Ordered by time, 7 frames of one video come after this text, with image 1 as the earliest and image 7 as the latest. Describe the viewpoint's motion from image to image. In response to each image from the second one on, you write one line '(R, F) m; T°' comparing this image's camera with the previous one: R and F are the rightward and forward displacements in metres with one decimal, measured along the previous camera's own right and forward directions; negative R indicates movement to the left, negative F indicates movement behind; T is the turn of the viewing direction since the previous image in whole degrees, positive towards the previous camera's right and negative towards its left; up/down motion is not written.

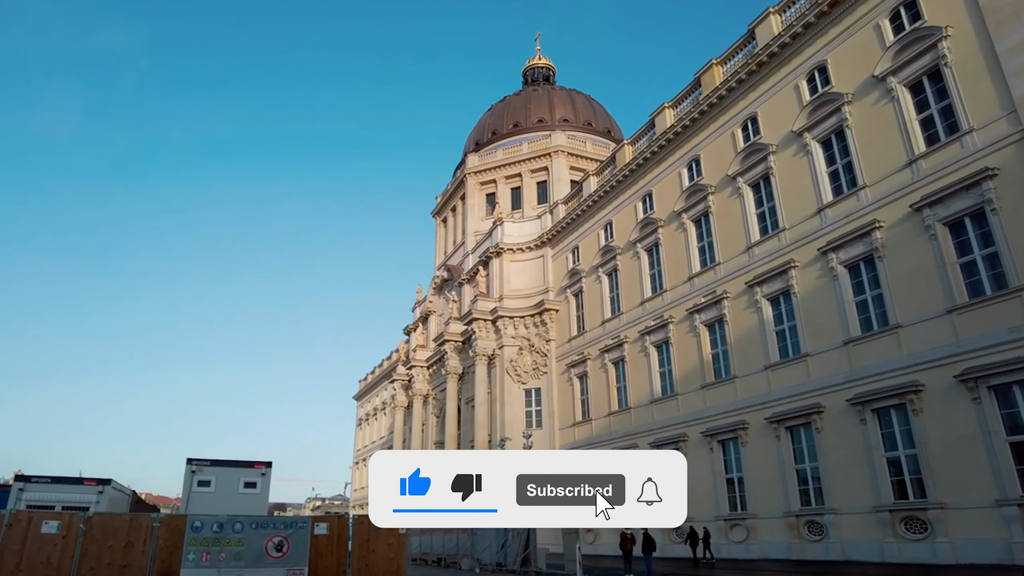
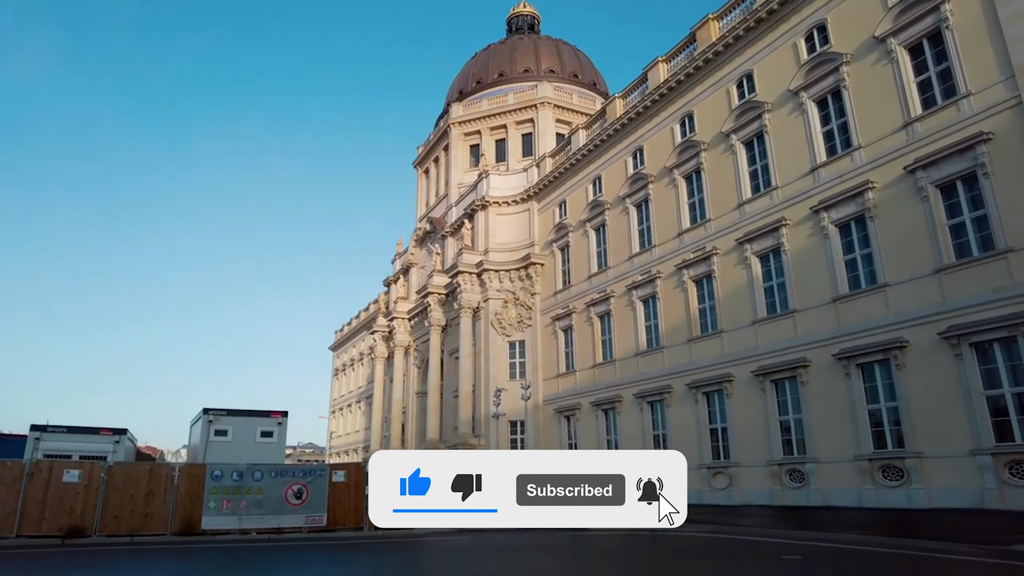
(-1.1, 0.0) m; +3°
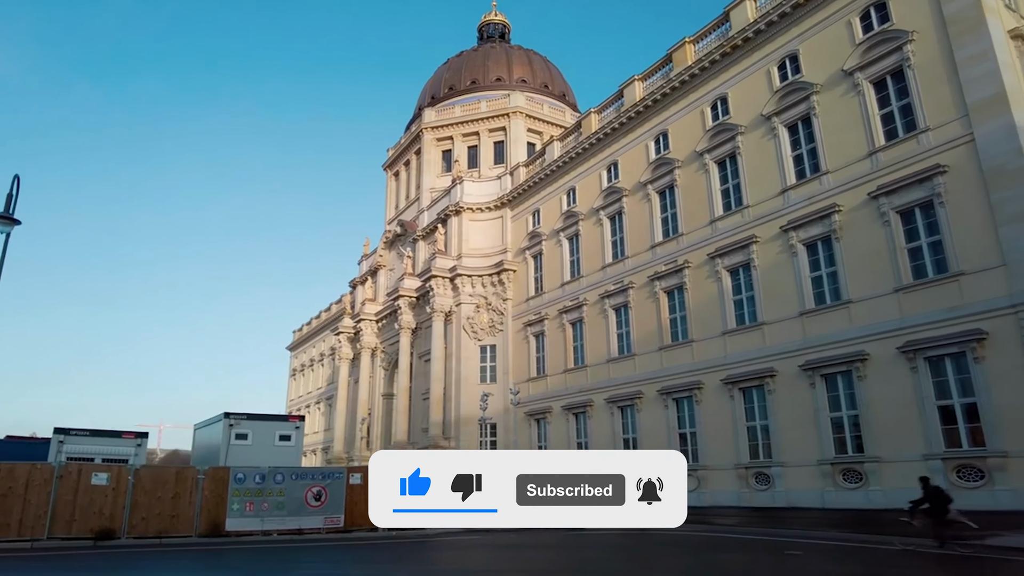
(-1.5, -0.6) m; +5°
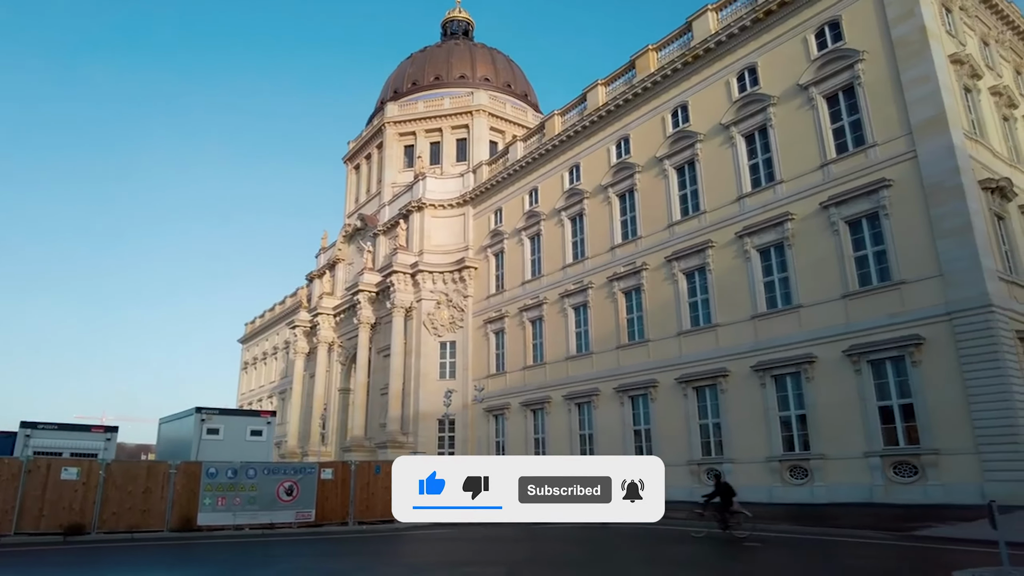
(-0.5, -0.3) m; +4°
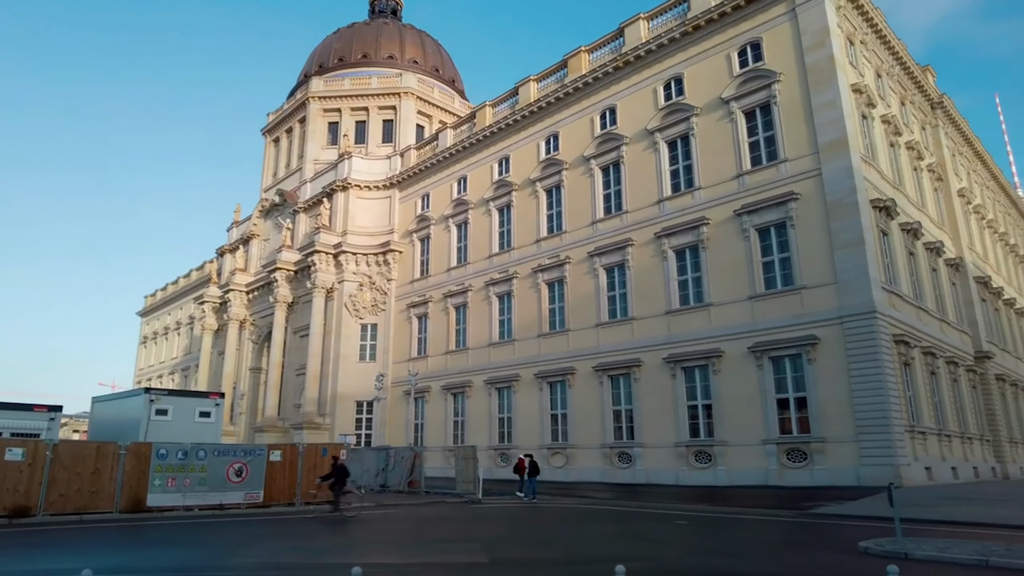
(-1.1, -0.6) m; +8°
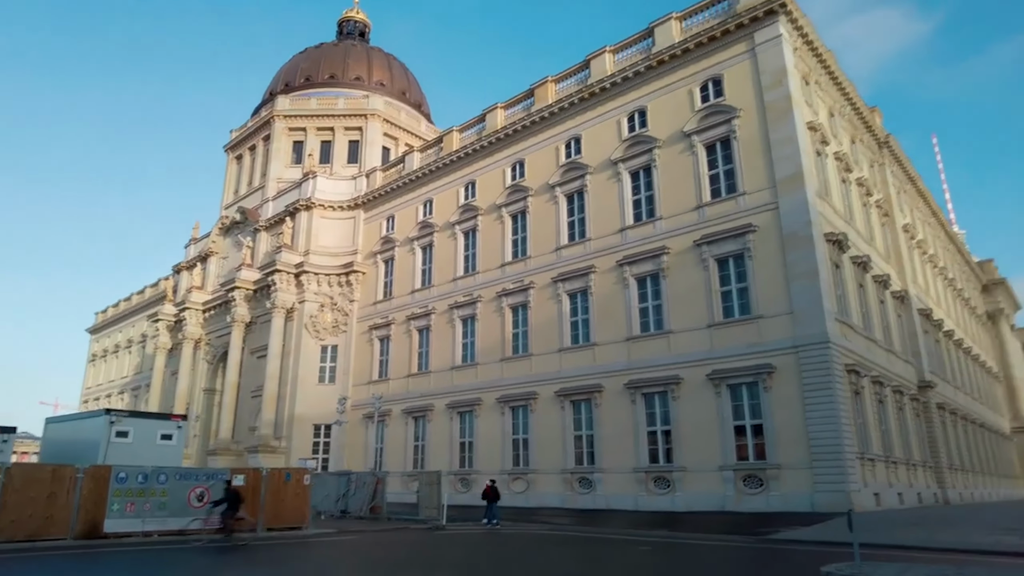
(-0.3, -0.2) m; +4°
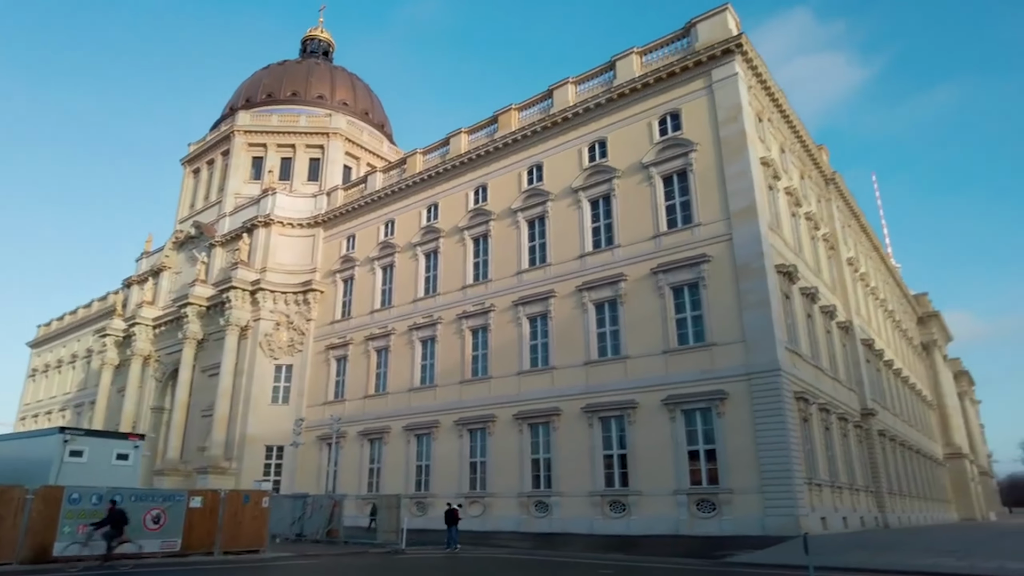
(-0.3, -0.2) m; +4°
